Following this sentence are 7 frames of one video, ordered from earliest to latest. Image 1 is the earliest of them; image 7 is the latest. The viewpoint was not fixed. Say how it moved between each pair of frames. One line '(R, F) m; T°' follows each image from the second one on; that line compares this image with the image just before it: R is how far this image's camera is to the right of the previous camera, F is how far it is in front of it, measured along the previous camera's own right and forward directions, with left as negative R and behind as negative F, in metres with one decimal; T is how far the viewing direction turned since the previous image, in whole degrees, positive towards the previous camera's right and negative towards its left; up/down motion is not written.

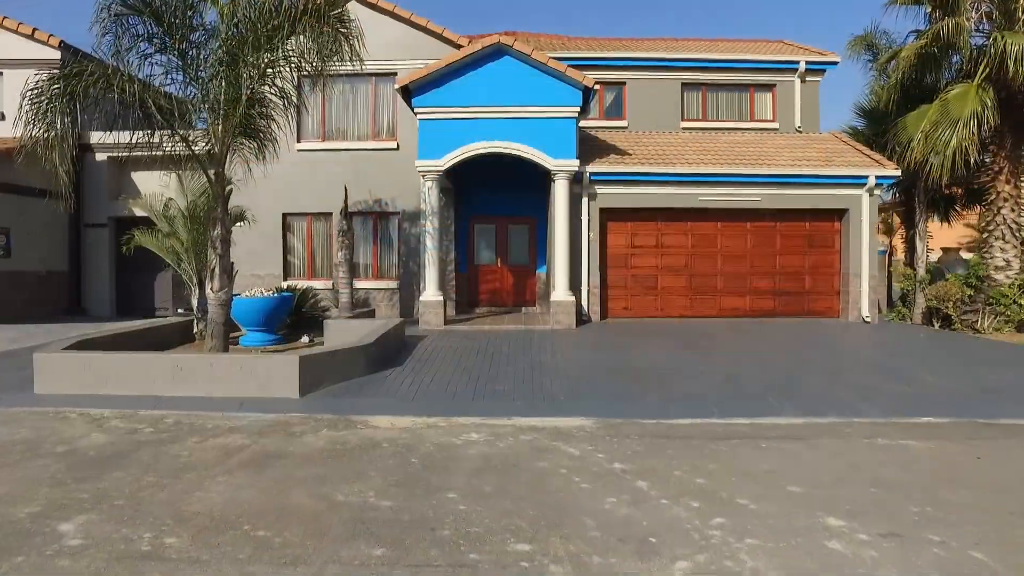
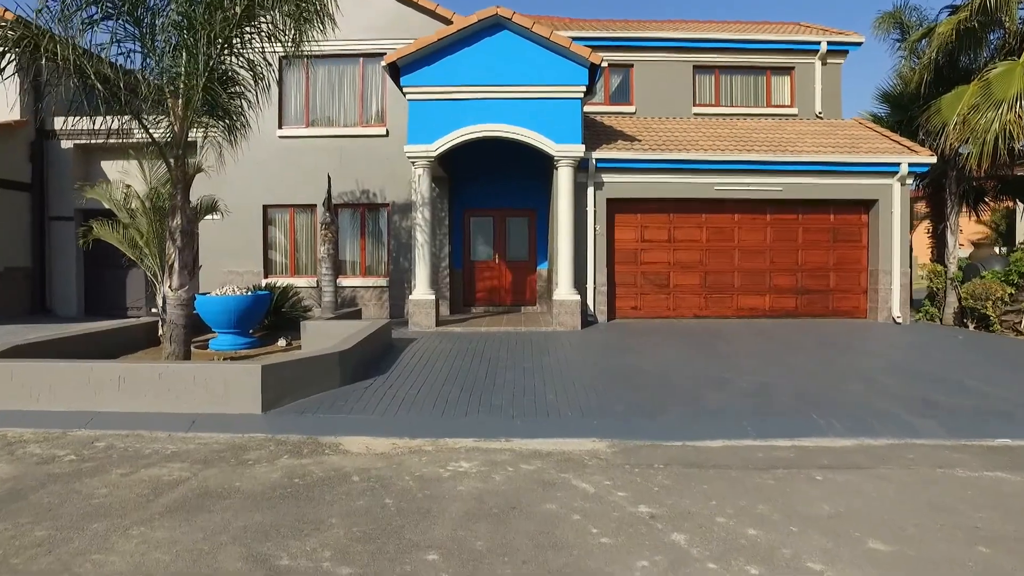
(0.0, +1.2) m; 0°
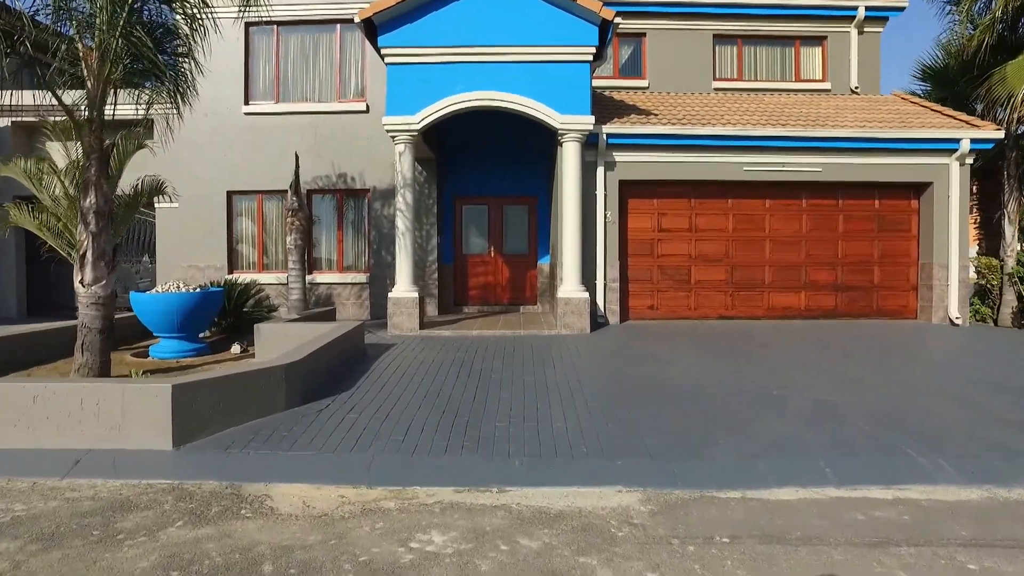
(0.0, +1.8) m; 0°
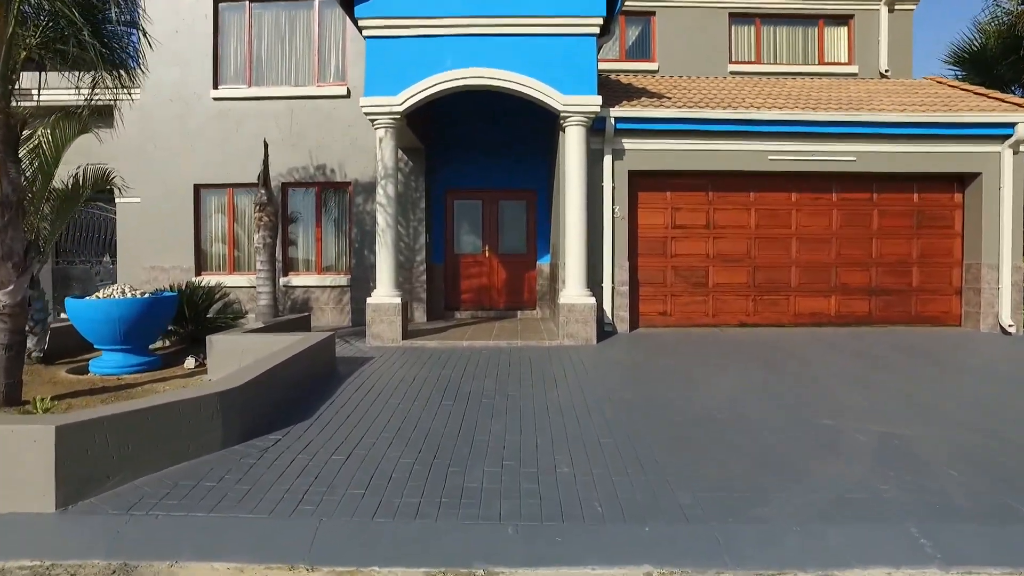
(0.0, +1.2) m; 0°
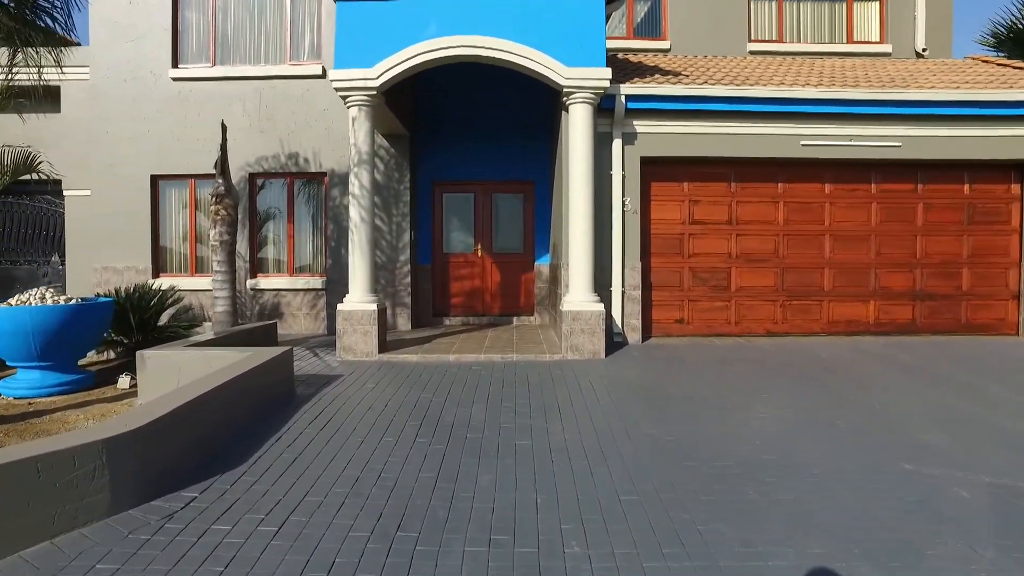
(0.0, +1.3) m; 0°
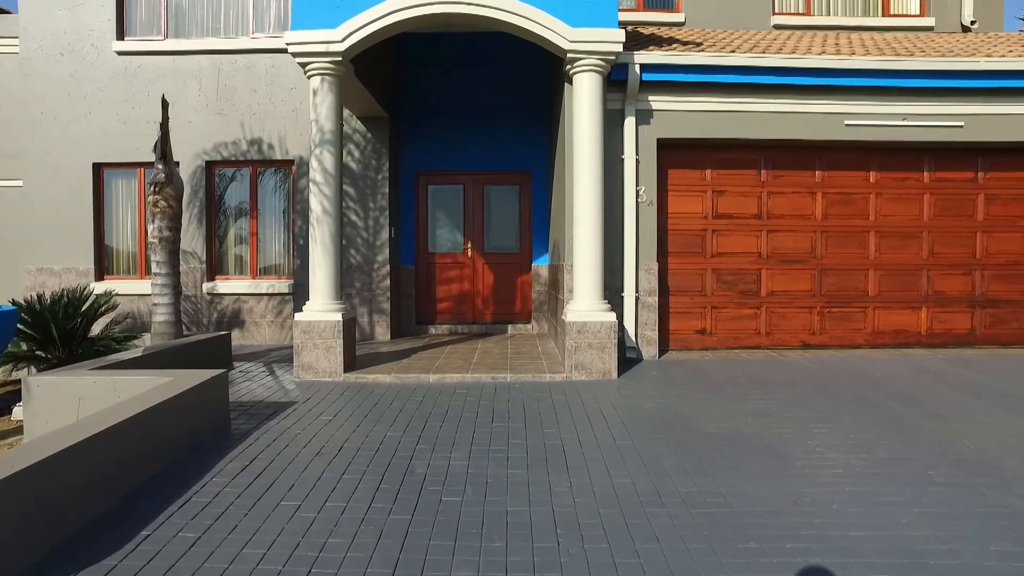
(0.0, +1.3) m; 0°
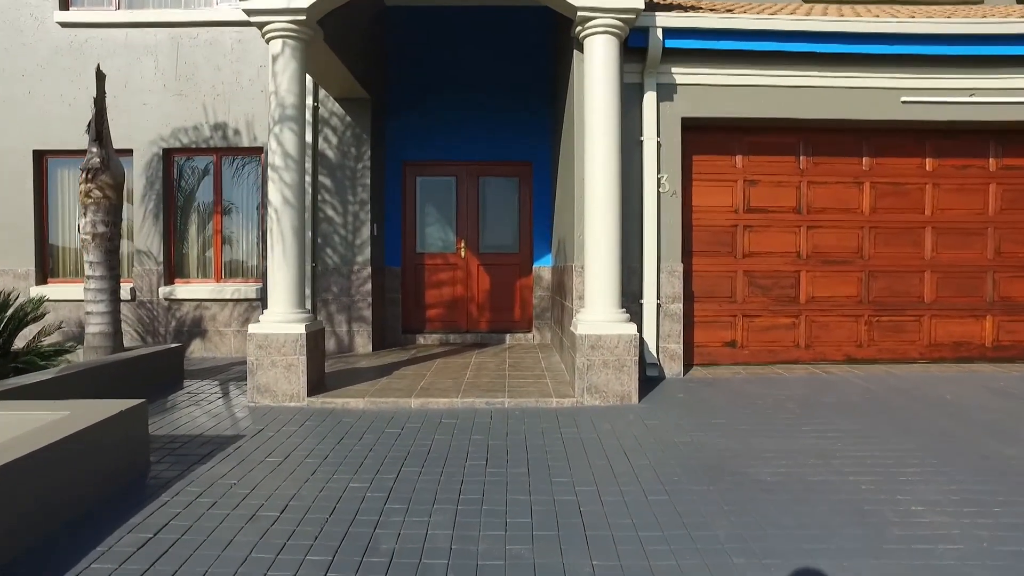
(0.0, +1.1) m; 0°
